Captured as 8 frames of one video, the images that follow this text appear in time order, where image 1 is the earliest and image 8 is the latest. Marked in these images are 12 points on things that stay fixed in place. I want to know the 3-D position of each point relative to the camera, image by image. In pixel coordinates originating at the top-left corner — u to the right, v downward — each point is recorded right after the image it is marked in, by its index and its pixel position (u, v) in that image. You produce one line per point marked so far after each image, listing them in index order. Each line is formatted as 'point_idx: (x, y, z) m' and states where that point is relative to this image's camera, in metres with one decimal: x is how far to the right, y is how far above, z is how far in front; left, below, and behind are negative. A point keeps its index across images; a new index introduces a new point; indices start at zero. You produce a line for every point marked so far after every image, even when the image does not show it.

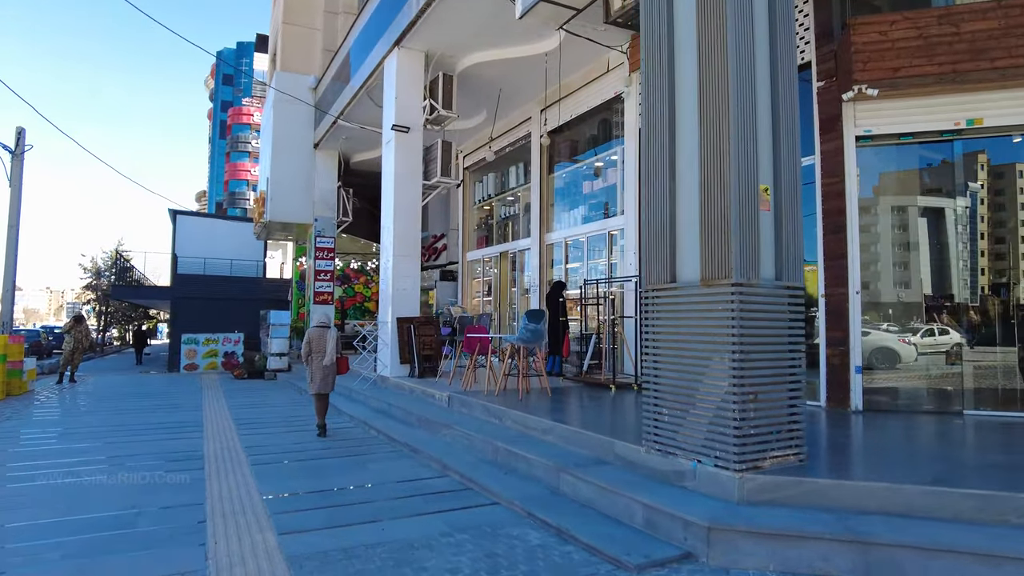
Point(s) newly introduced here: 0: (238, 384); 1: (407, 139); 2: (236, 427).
0: (-5.7, -2.0, +13.4) m
1: (-1.6, +2.2, +9.5) m
2: (-3.4, -1.7, +7.9) m
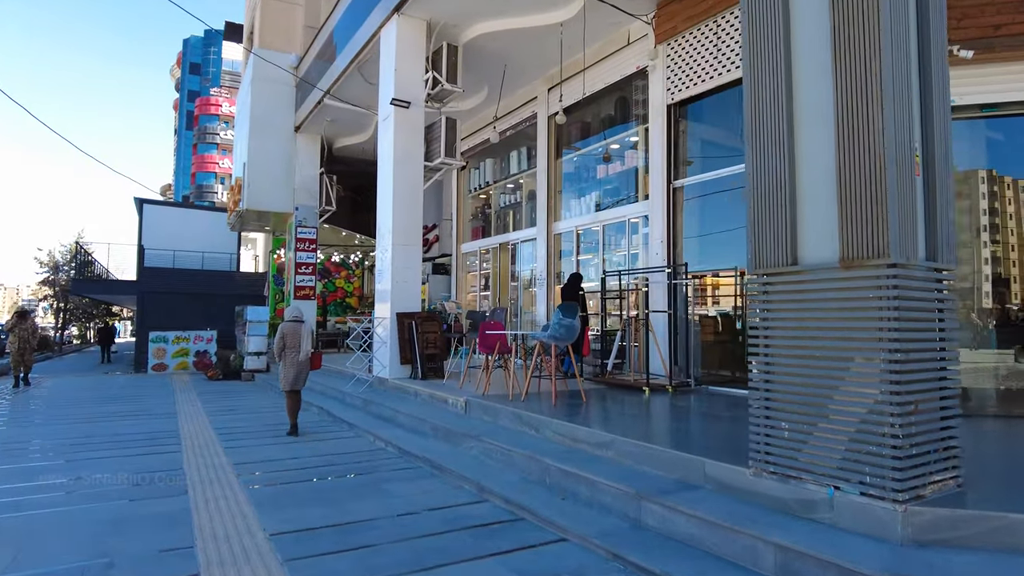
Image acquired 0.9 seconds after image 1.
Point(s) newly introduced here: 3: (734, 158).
0: (-5.7, -1.9, +12.3) m
1: (-1.4, +2.3, +8.6) m
2: (-3.1, -1.6, +6.9) m
3: (+2.6, +1.5, +7.6) m
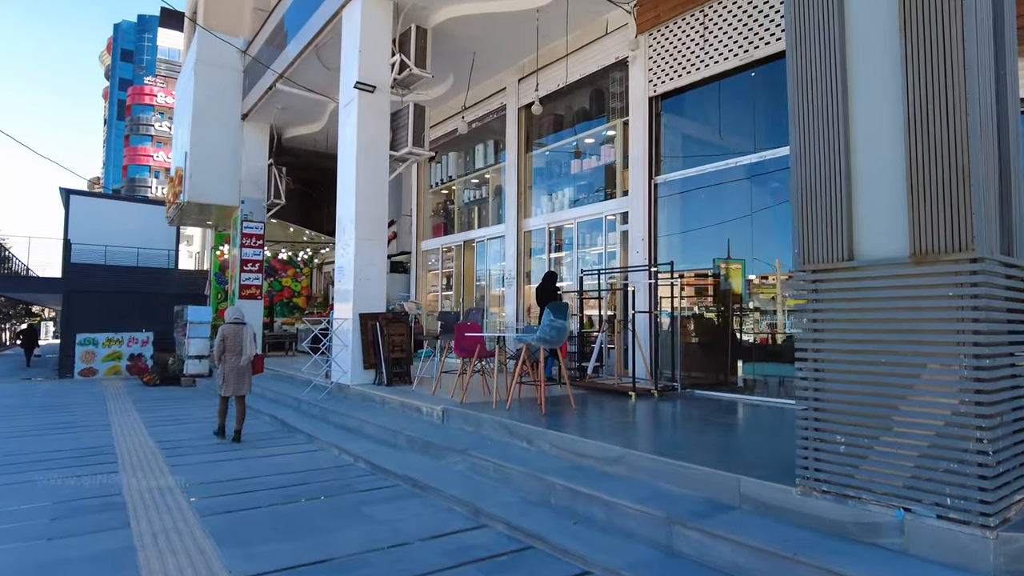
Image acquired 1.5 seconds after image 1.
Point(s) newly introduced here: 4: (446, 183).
0: (-6.4, -1.9, +11.3) m
1: (-1.8, +2.3, +8.0) m
2: (-3.4, -1.6, +6.1) m
3: (+2.4, +1.5, +7.3) m
4: (-1.3, +2.0, +12.2) m
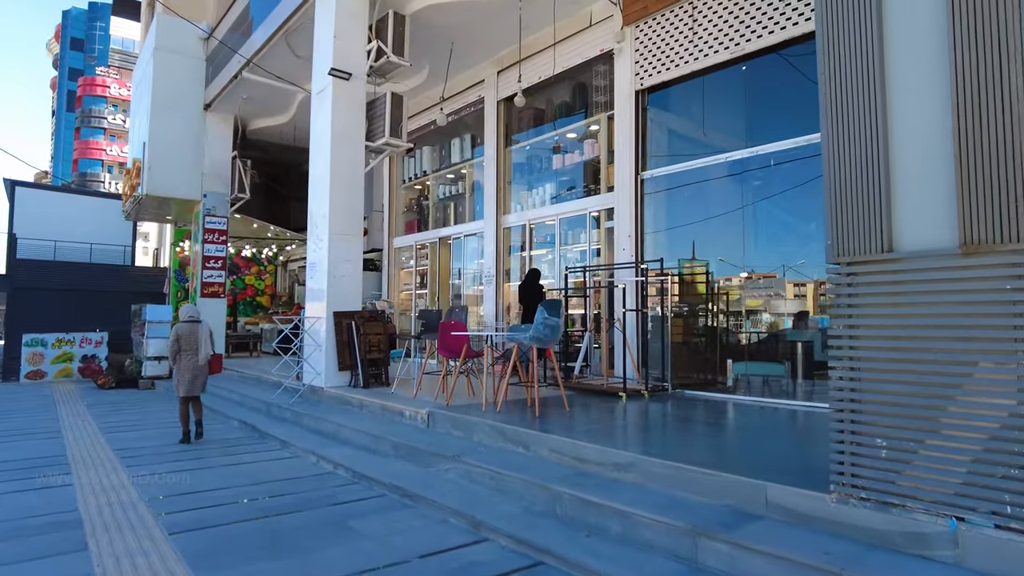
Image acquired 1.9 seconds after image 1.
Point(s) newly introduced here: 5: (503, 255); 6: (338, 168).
0: (-6.8, -1.8, +10.7) m
1: (-2.0, +2.4, +7.6) m
2: (-3.5, -1.5, +5.7) m
3: (+2.2, +1.6, +7.2) m
4: (-1.7, +2.0, +11.9) m
5: (-0.1, +0.5, +9.6) m
6: (-2.0, +1.4, +7.5) m
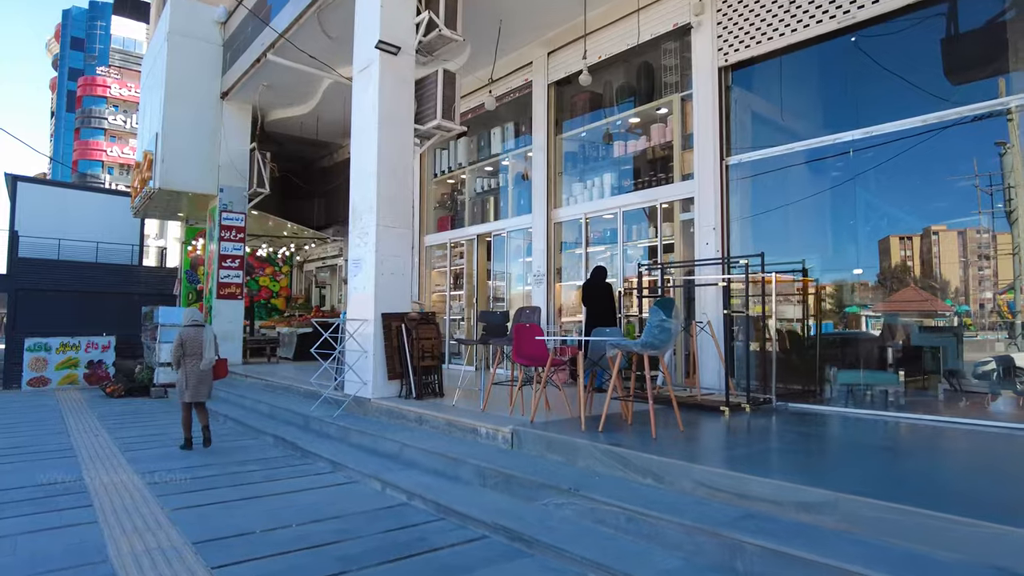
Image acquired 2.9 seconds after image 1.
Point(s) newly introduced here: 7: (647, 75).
0: (-6.1, -1.8, +9.8) m
1: (-1.2, +2.4, +6.8) m
2: (-2.7, -1.5, +4.8) m
3: (+2.9, +1.6, +6.4) m
4: (-1.0, +2.0, +11.1) m
5: (+0.6, +0.5, +8.8) m
6: (-1.3, +1.4, +6.7) m
7: (+1.7, +2.6, +7.9) m
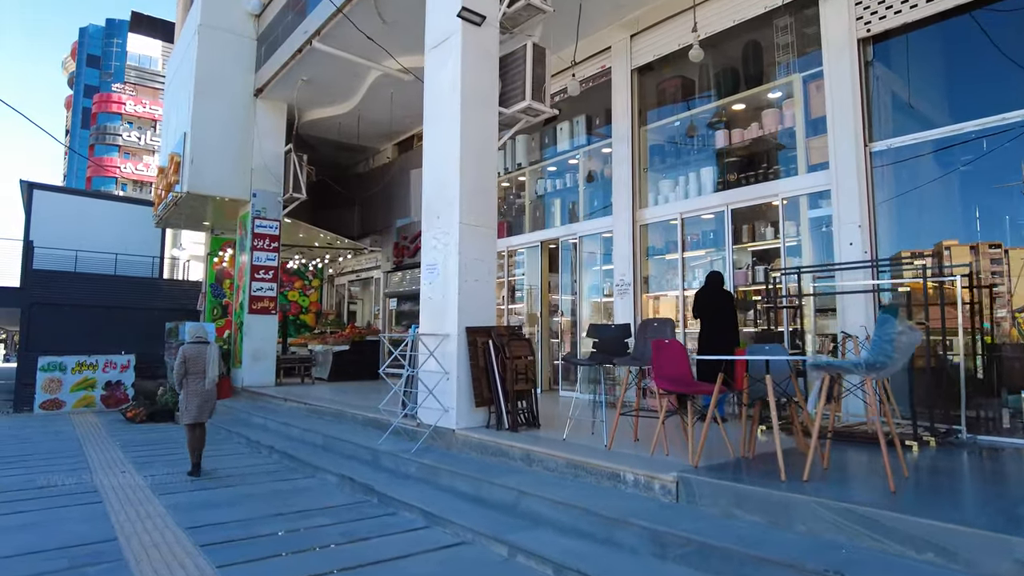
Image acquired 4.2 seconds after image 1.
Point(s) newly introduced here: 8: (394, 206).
0: (-5.1, -2.0, +8.8) m
1: (-0.3, +2.3, +5.9) m
2: (-1.8, -1.5, +3.8) m
3: (+3.8, +1.5, +5.4) m
4: (0.0, +1.8, +10.1) m
5: (+1.5, +0.3, +7.8) m
6: (-0.4, +1.3, +5.7) m
7: (+2.6, +2.5, +6.9) m
8: (-2.2, +1.5, +12.1) m
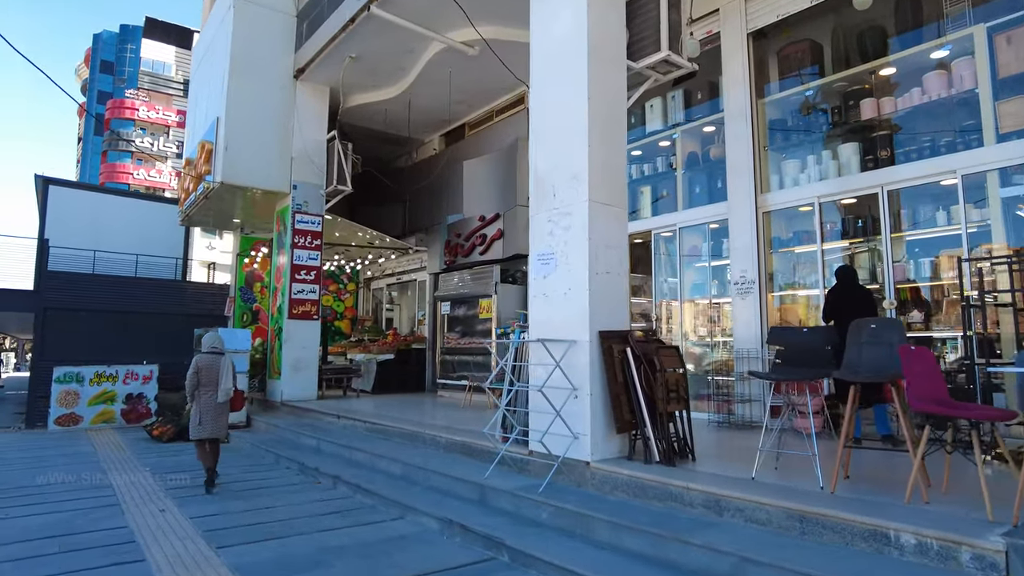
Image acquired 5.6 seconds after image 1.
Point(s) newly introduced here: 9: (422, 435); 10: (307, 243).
0: (-4.1, -2.0, +7.6) m
1: (+0.7, +2.3, +4.8) m
2: (-0.9, -1.5, +2.6) m
3: (+4.8, +1.5, +4.2) m
4: (+1.0, +1.8, +8.9) m
5: (+2.5, +0.4, +6.6) m
6: (+0.6, +1.4, +4.6) m
7: (+3.6, +2.5, +5.8) m
8: (-1.2, +1.5, +11.0) m
9: (-0.8, -1.3, +5.8) m
10: (-3.1, +0.7, +9.6) m
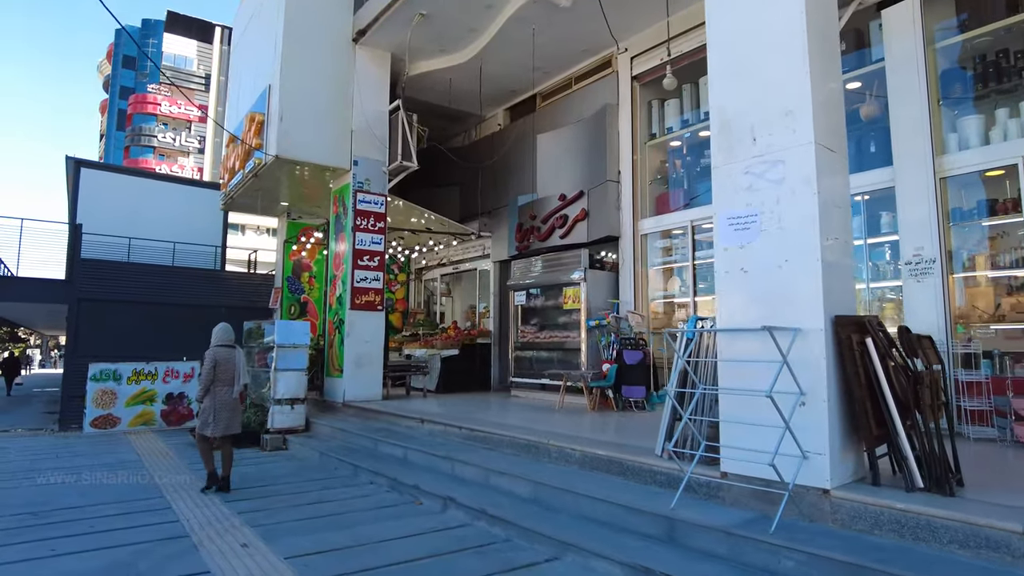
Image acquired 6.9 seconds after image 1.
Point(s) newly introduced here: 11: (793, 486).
0: (-3.0, -1.8, +6.7) m
1: (+1.7, +2.5, +3.7) m
2: (+0.1, -1.3, +1.6) m
3: (+5.9, +1.7, +3.0) m
4: (+2.1, +2.0, +7.9) m
5: (+3.6, +0.5, +5.5) m
6: (+1.6, +1.5, +3.5) m
7: (+4.7, +2.7, +4.6) m
8: (0.0, +1.7, +10.0) m
9: (+0.3, -1.2, +4.7) m
10: (-1.9, +0.8, +8.6) m
11: (+1.4, -1.0, +3.3) m
